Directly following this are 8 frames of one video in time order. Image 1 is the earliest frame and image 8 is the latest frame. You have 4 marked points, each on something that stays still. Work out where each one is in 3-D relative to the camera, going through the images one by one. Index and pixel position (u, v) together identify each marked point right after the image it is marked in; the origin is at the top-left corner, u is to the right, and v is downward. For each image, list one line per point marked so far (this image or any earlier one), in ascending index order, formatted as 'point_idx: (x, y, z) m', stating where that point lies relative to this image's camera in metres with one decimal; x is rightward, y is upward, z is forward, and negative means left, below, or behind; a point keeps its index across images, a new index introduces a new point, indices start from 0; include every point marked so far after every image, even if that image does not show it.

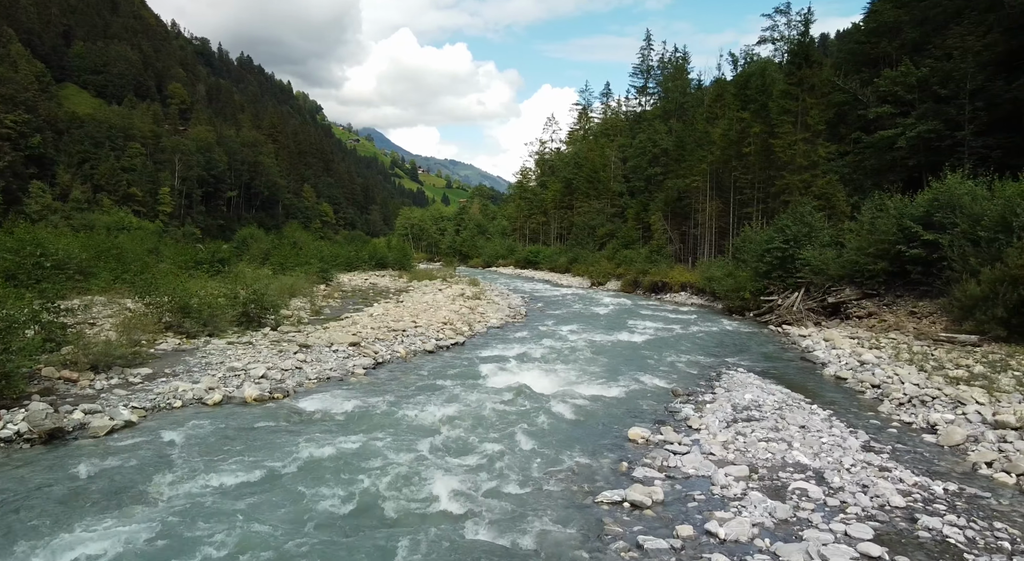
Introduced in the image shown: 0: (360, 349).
0: (-3.6, -1.6, +13.8) m
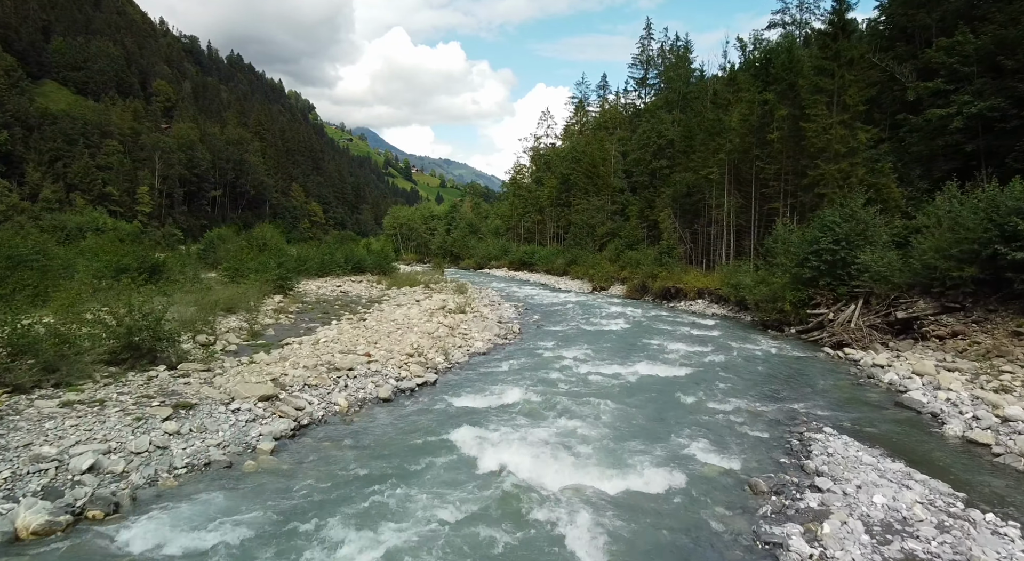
0: (-3.9, -2.0, +9.5) m
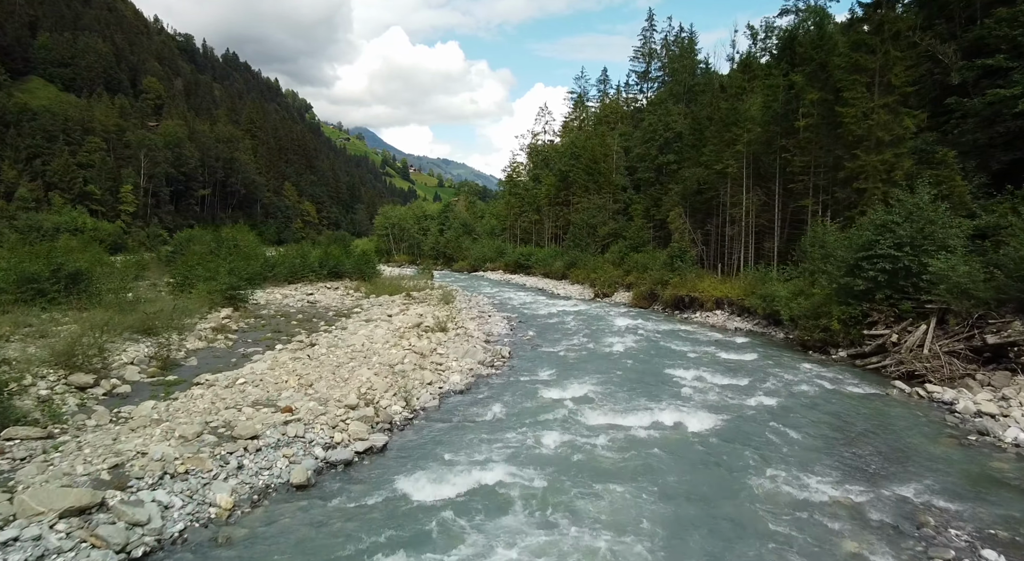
0: (-4.2, -2.4, +5.9) m
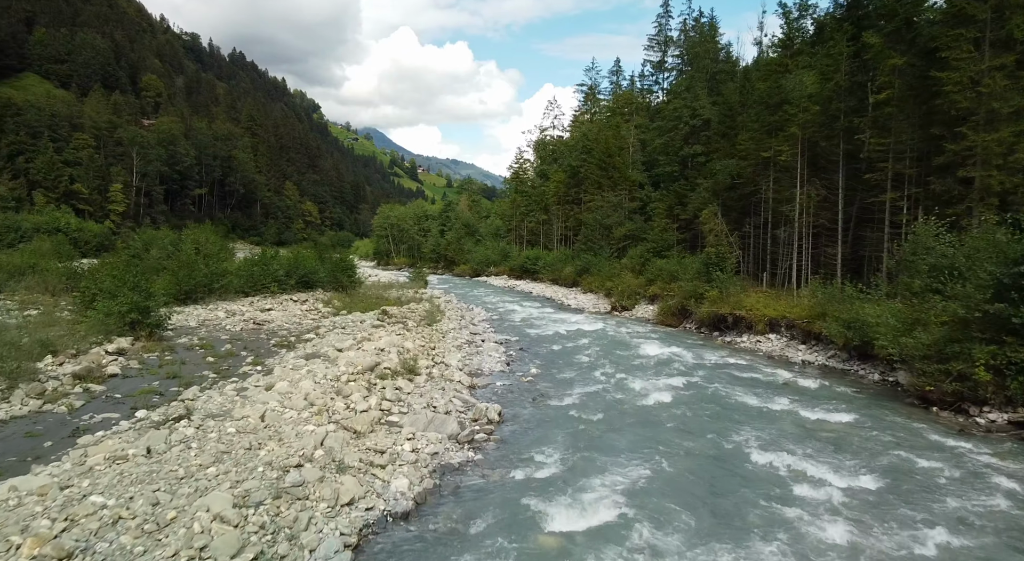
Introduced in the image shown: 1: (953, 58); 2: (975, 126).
0: (-4.5, -2.9, +0.6) m
1: (+13.6, +6.9, +17.9) m
2: (+13.9, +4.5, +17.1) m
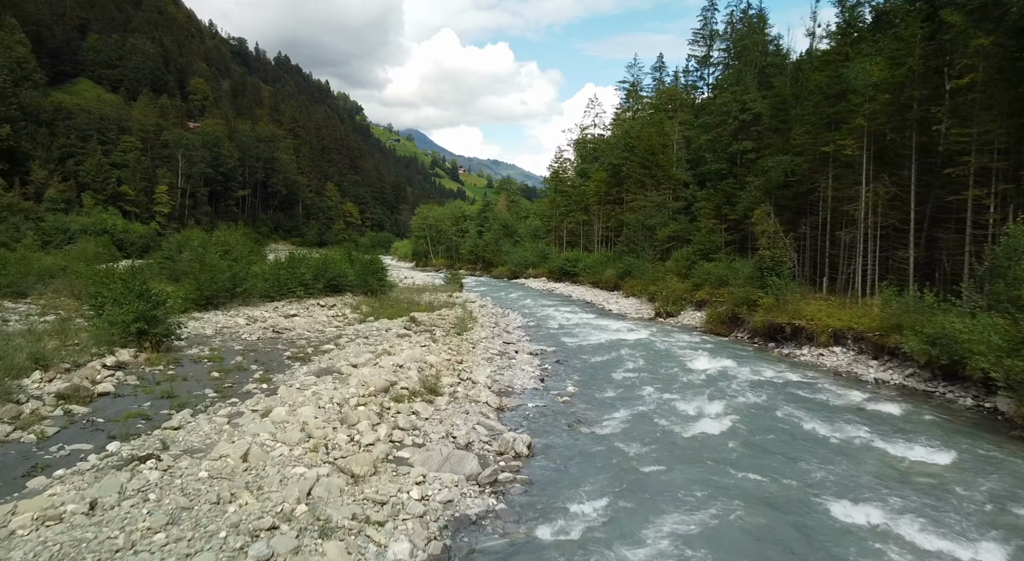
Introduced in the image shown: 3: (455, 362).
0: (-4.7, -3.1, -0.7) m
1: (+14.6, +6.6, +15.3) m
2: (+14.8, +4.3, +14.5) m
3: (-1.6, -2.2, +15.7) m
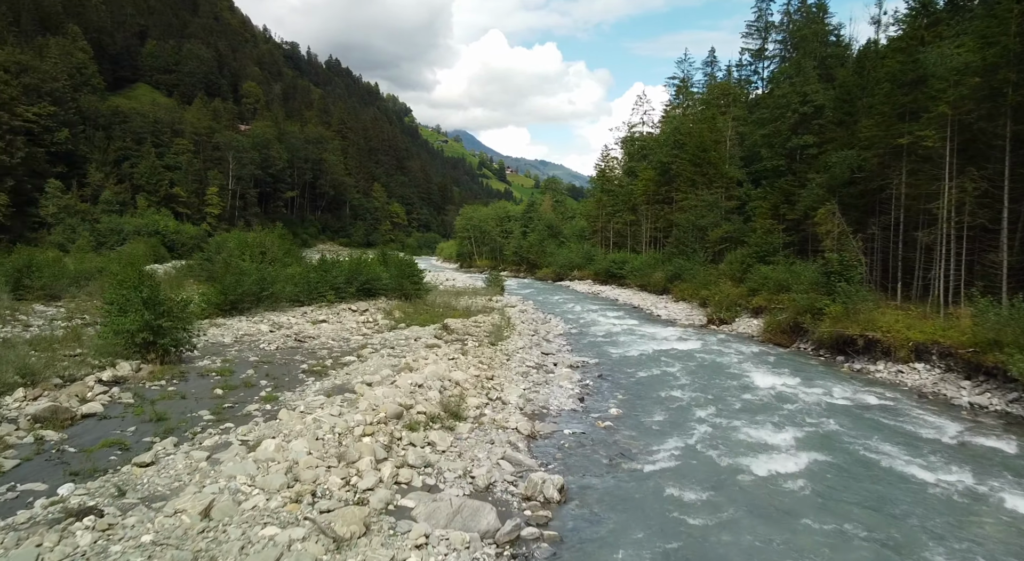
0: (-5.1, -3.2, -2.0) m
1: (+15.4, +6.4, +12.5) m
2: (+15.5, +4.0, +11.7) m
3: (-0.7, -2.3, +14.1) m
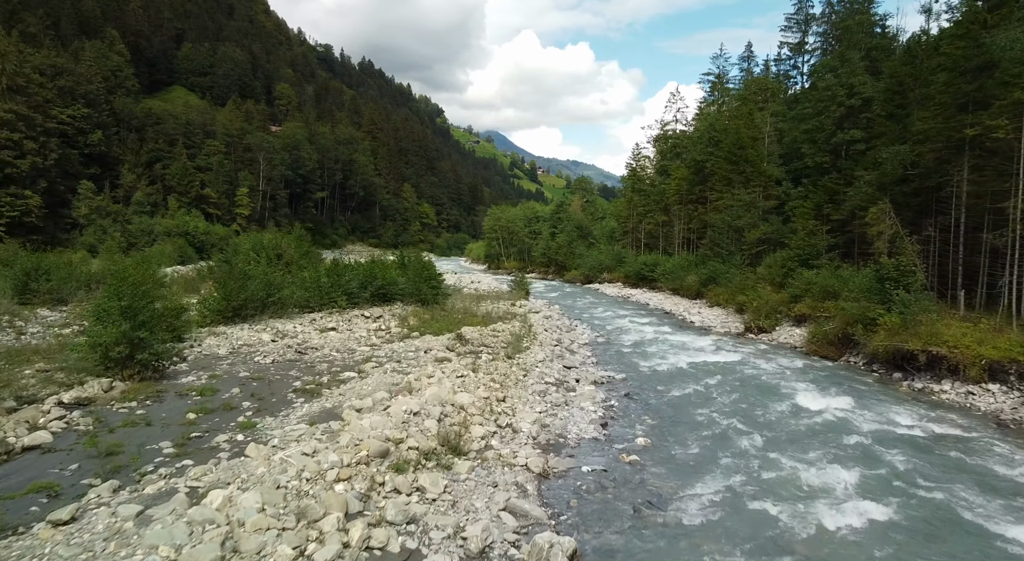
0: (-5.6, -3.4, -3.3) m
1: (+15.6, +6.1, +10.1) m
2: (+15.7, +3.7, +9.3) m
3: (-0.4, -2.6, +12.5) m
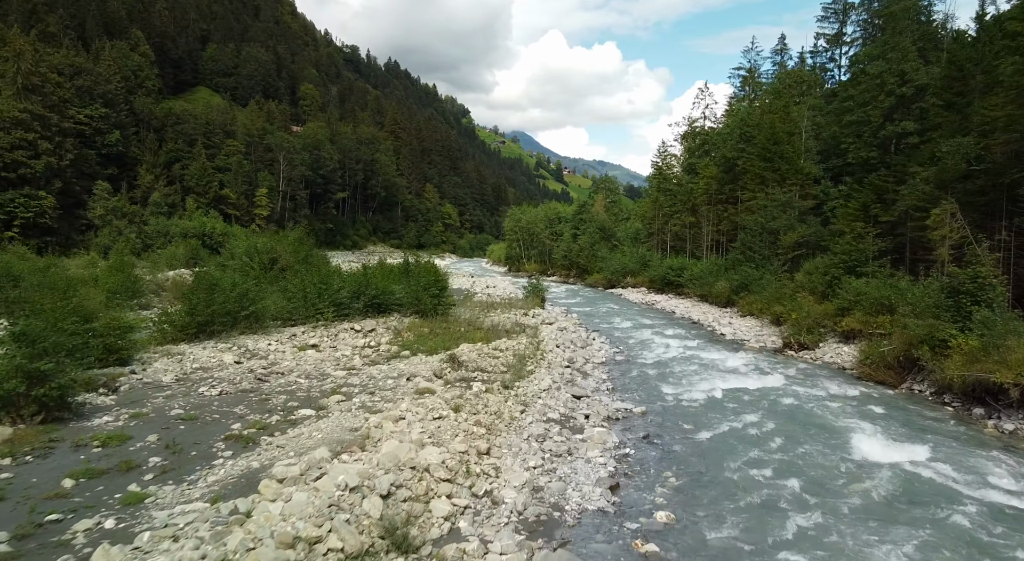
0: (-6.6, -3.8, -5.7) m
1: (+15.3, +5.6, +6.7) m
2: (+15.3, +3.3, +5.9) m
3: (-0.7, -2.9, +9.9) m
